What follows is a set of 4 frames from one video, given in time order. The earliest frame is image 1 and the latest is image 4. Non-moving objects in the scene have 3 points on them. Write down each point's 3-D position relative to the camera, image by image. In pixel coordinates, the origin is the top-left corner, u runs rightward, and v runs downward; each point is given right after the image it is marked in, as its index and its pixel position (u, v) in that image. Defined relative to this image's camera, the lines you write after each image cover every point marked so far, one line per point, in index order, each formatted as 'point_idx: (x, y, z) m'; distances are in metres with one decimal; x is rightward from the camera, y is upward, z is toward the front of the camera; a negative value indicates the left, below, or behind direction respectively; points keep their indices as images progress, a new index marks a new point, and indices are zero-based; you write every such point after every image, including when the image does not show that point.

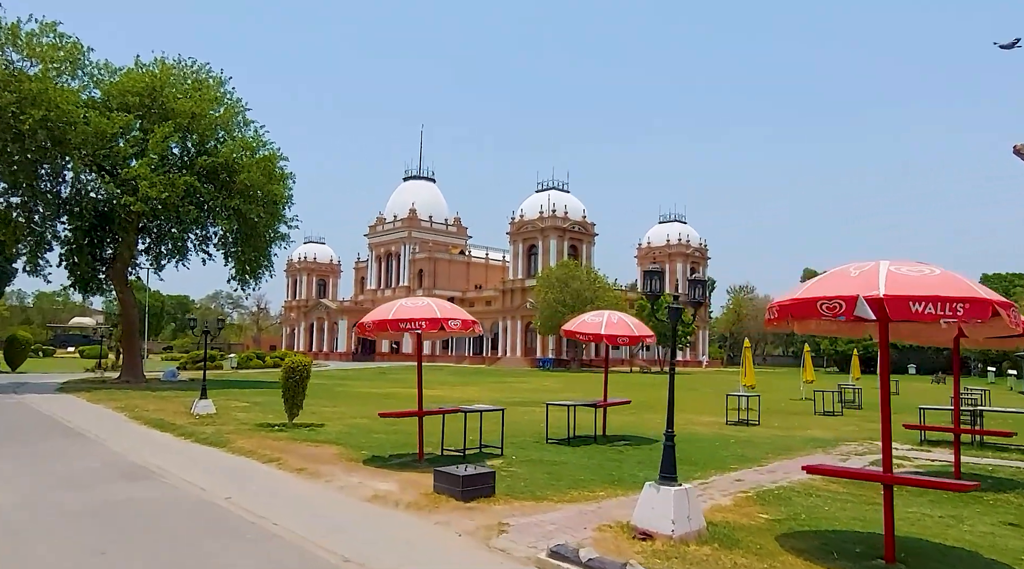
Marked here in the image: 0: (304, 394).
0: (-4.1, -2.2, +14.8) m
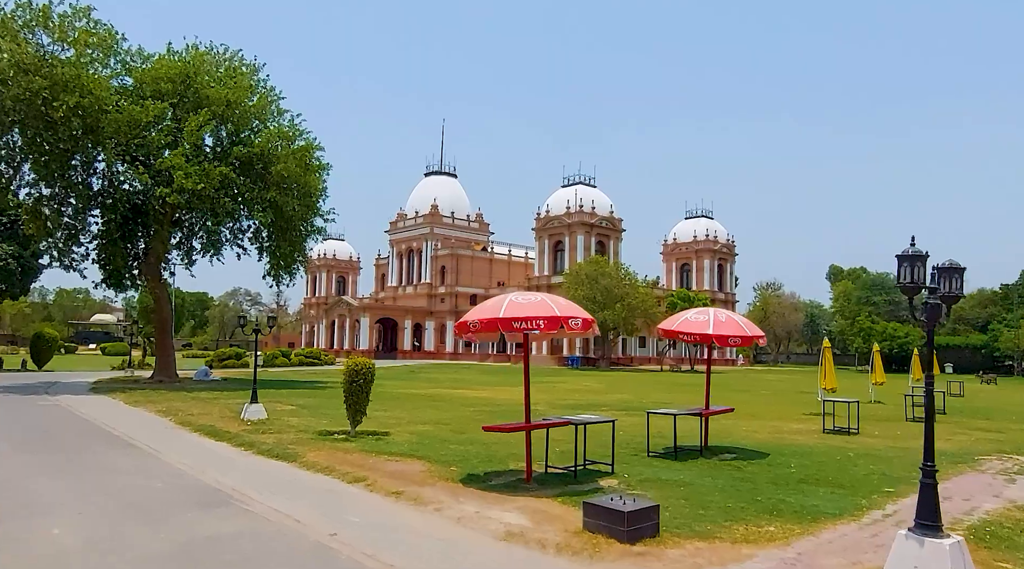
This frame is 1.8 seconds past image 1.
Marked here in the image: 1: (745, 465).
0: (-2.6, -2.1, +13.5) m
1: (+3.3, -2.5, +10.5) m
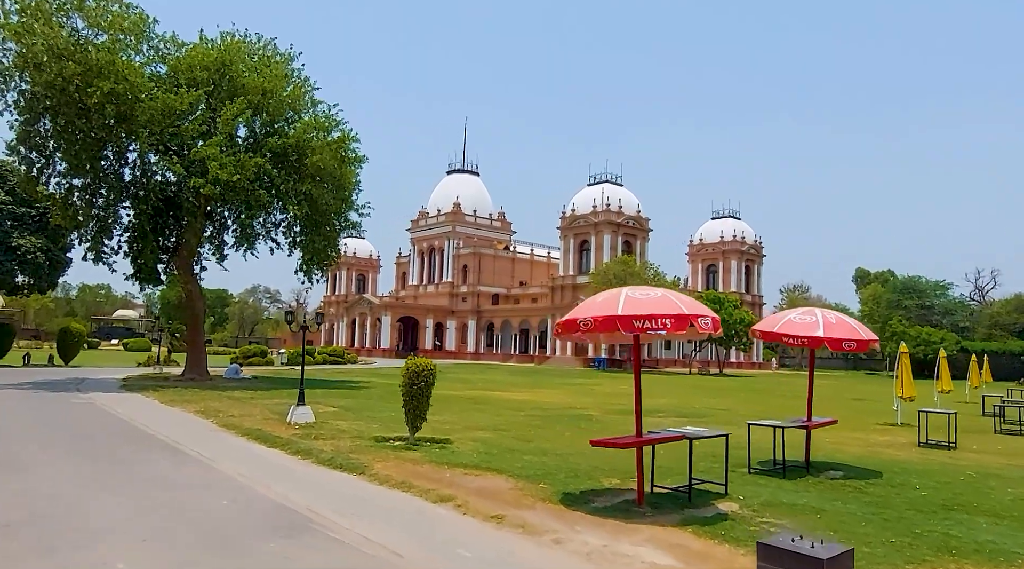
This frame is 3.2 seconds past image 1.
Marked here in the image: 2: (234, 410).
0: (-1.4, -2.0, +12.4) m
1: (+4.4, -2.5, +9.4) m
2: (-6.1, -2.7, +16.5) m
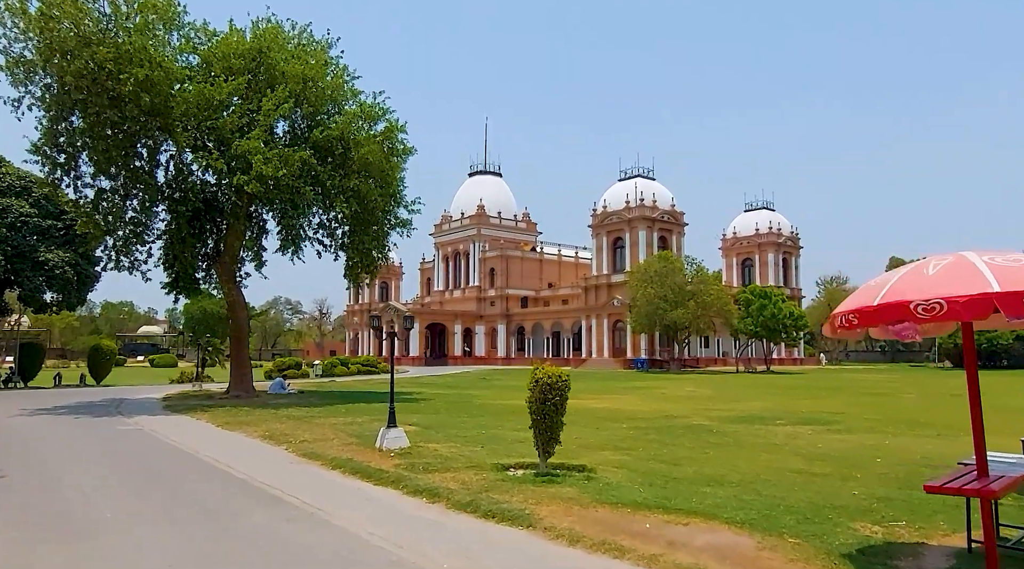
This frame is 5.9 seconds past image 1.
0: (+0.7, -1.8, +10.0) m
1: (+6.4, -2.1, +6.8) m
2: (-3.9, -2.8, +14.2) m
